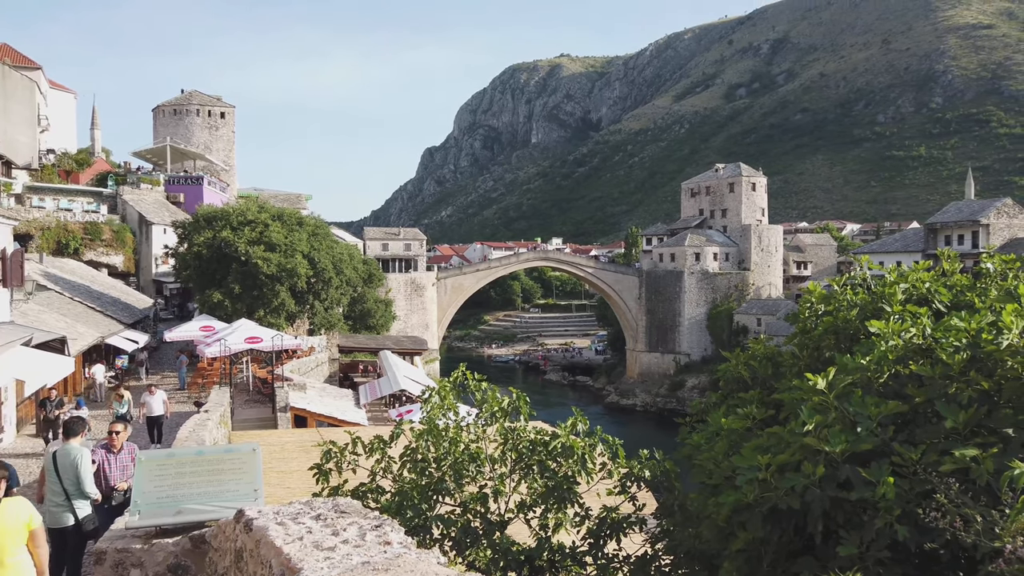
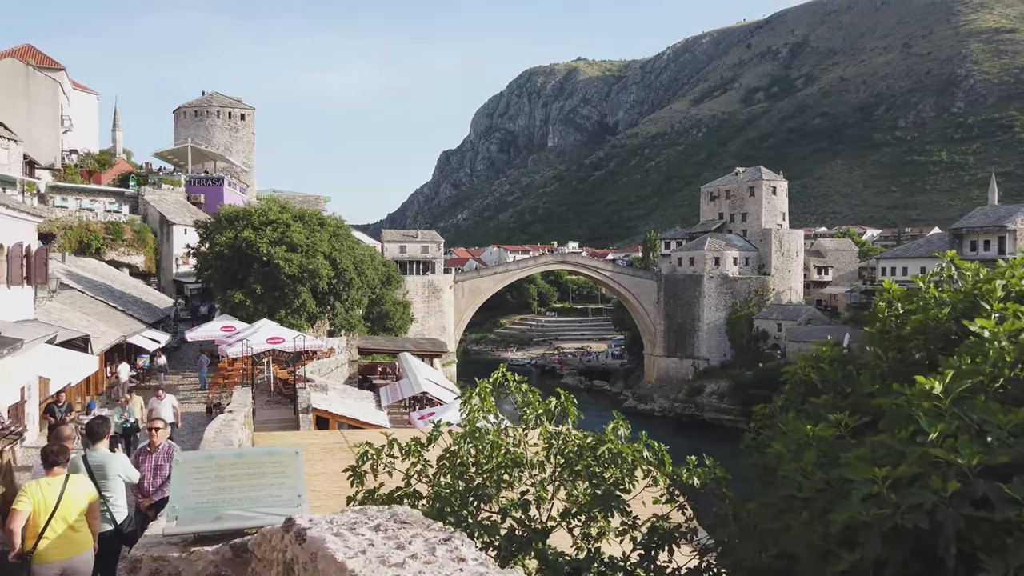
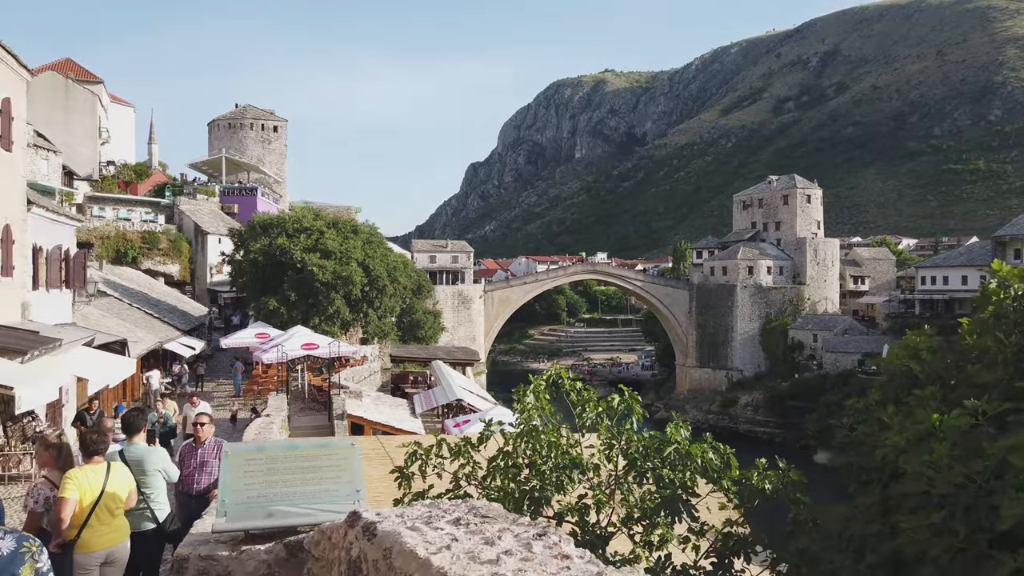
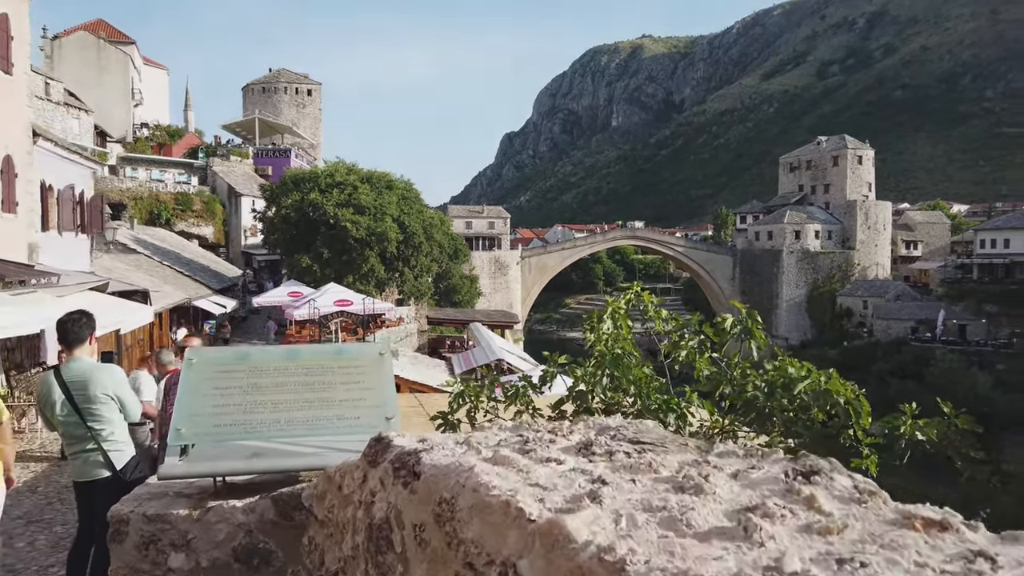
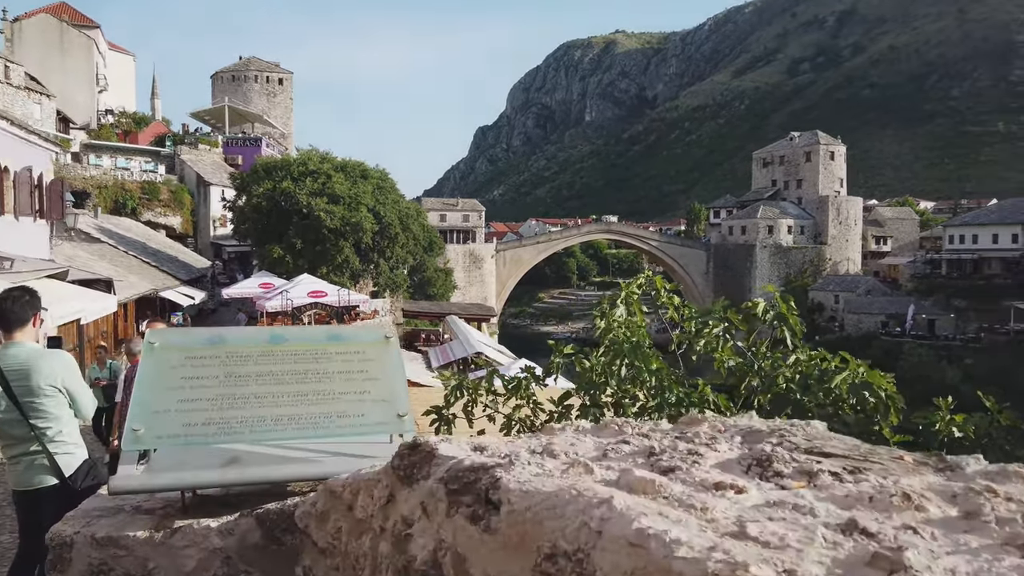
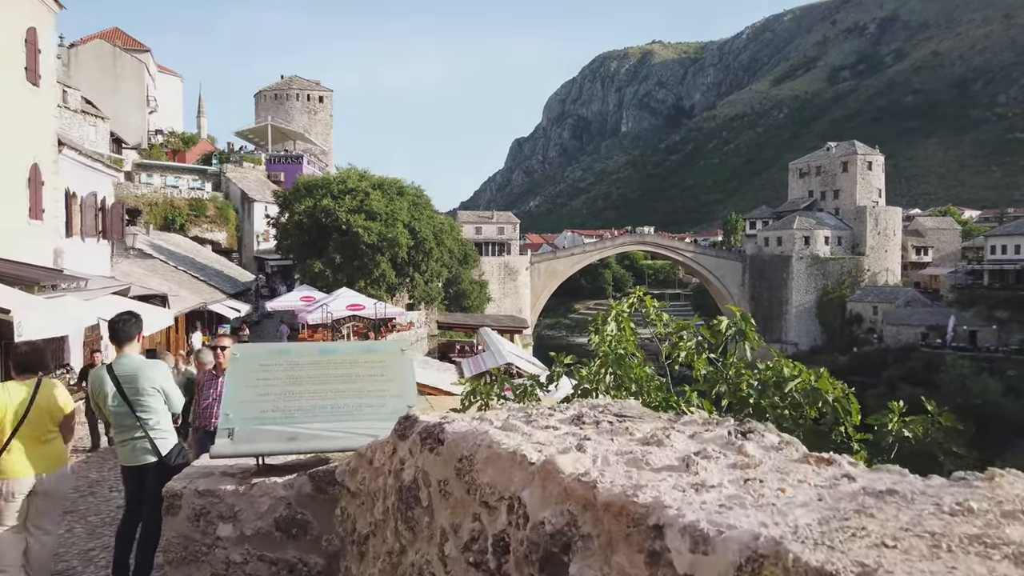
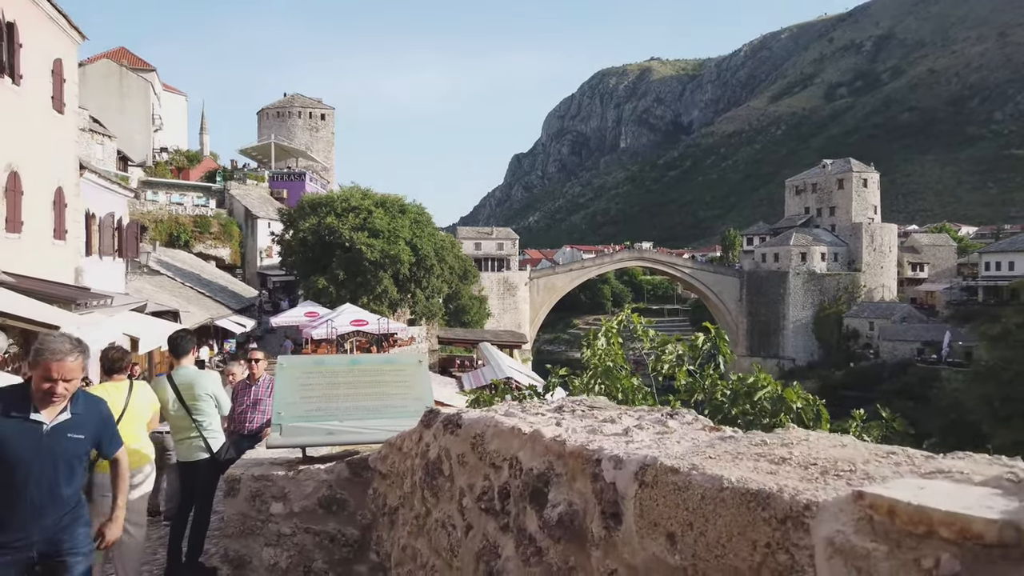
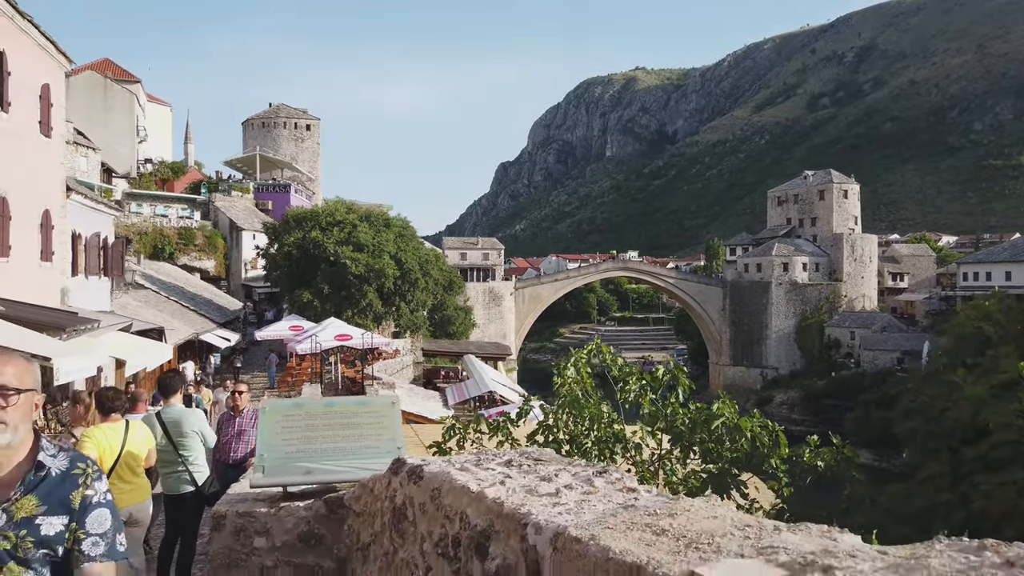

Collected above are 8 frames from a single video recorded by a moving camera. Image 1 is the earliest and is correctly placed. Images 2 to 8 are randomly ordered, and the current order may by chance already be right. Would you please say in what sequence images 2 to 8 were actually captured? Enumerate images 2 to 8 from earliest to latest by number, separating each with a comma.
2, 3, 8, 7, 6, 4, 5
